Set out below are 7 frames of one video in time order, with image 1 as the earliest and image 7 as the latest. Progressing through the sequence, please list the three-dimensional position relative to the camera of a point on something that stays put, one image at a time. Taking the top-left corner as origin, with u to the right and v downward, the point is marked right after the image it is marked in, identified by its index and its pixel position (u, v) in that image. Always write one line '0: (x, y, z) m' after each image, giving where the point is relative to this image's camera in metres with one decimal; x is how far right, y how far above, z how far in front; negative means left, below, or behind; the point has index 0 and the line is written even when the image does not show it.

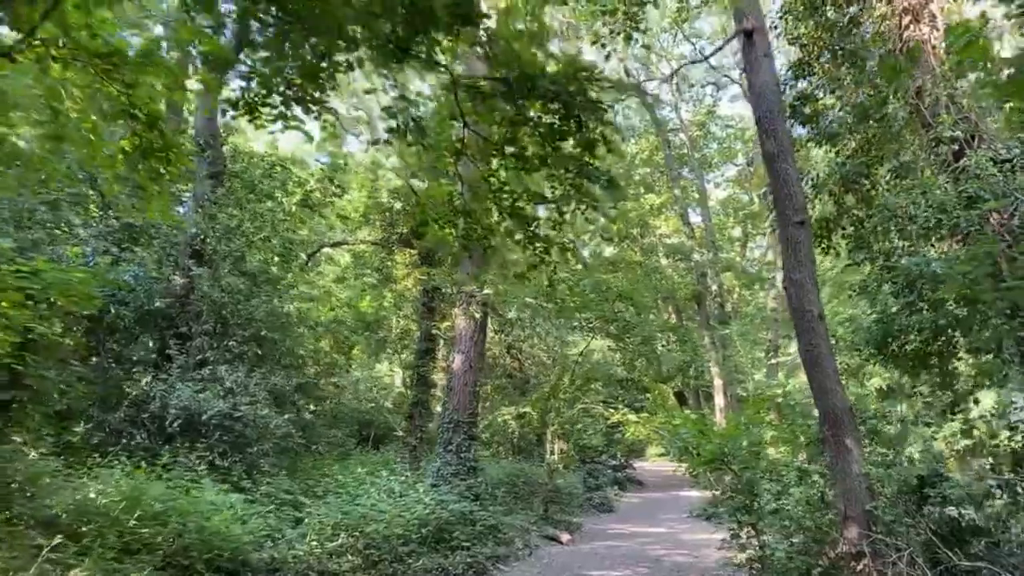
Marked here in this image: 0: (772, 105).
0: (+1.8, +1.3, +5.4) m
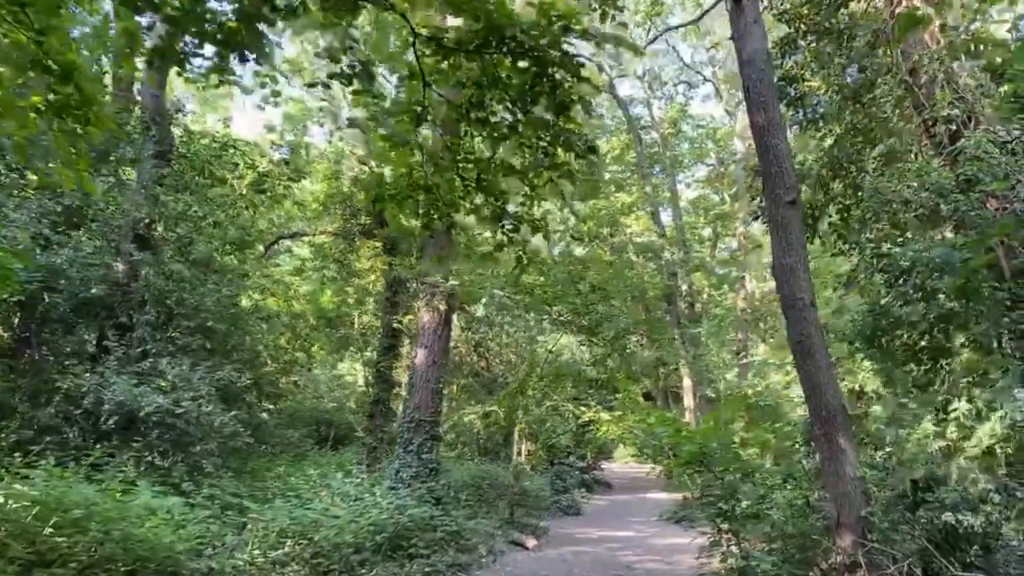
0: (+1.6, +1.3, +5.0) m
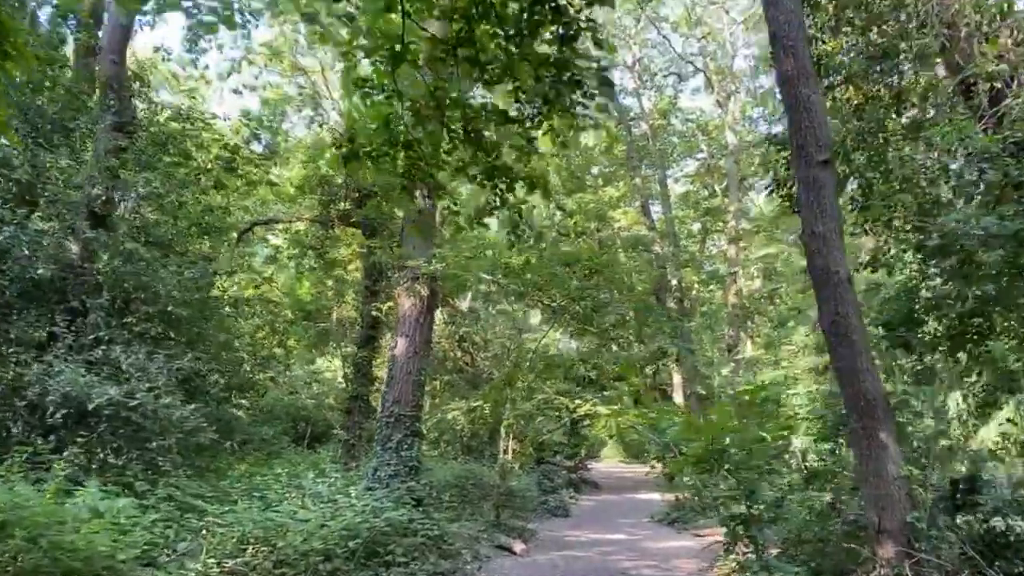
0: (+1.5, +1.5, +4.3) m
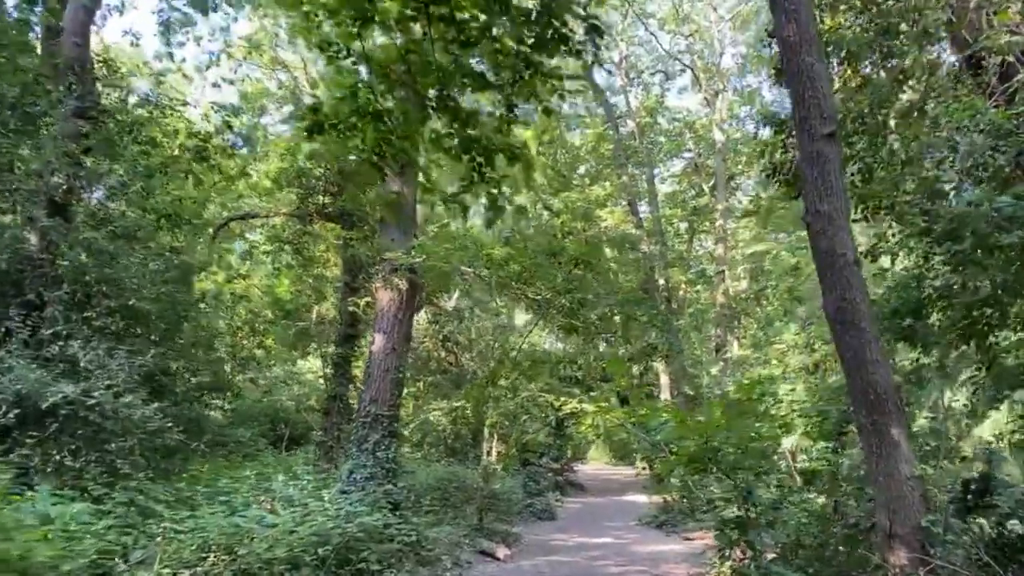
0: (+1.4, +1.6, +4.0) m
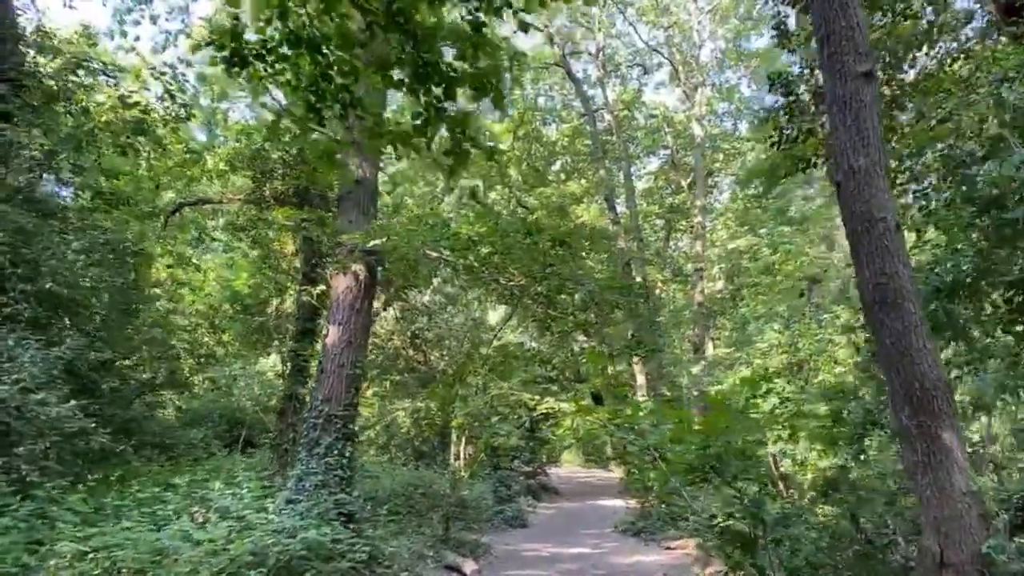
0: (+1.3, +1.7, +3.3) m
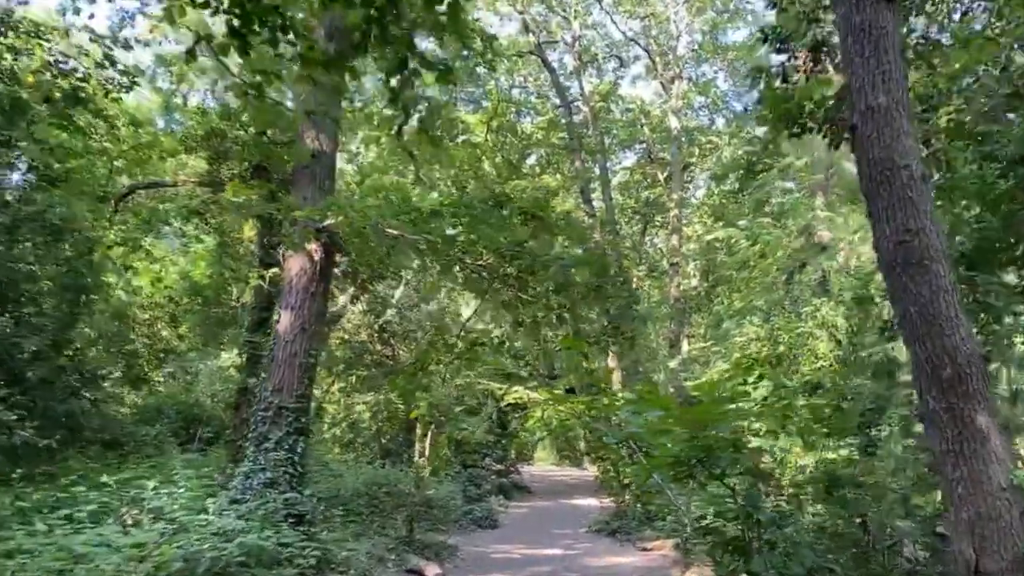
0: (+1.2, +1.8, +2.8) m
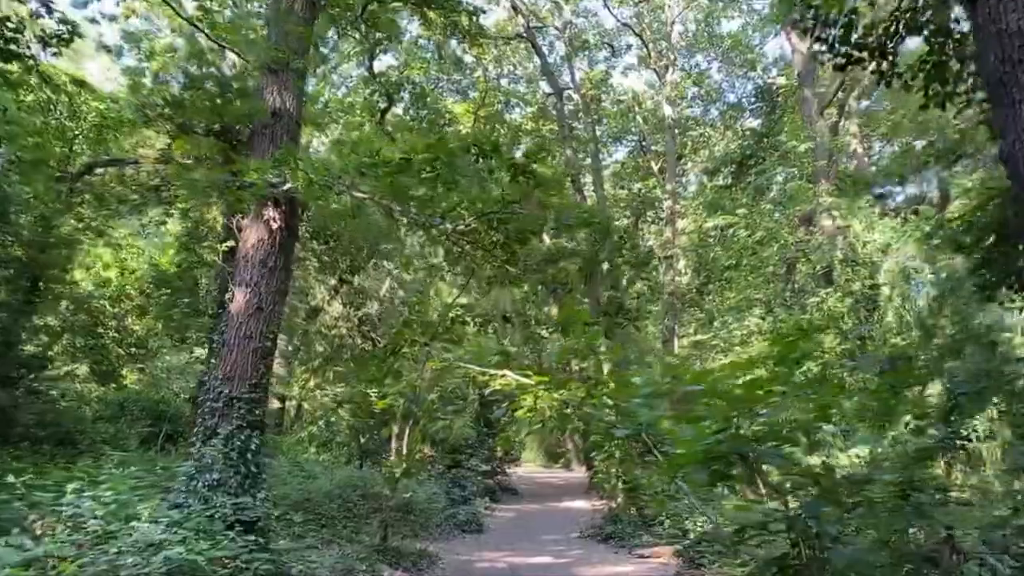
0: (+1.1, +2.0, +2.1) m
